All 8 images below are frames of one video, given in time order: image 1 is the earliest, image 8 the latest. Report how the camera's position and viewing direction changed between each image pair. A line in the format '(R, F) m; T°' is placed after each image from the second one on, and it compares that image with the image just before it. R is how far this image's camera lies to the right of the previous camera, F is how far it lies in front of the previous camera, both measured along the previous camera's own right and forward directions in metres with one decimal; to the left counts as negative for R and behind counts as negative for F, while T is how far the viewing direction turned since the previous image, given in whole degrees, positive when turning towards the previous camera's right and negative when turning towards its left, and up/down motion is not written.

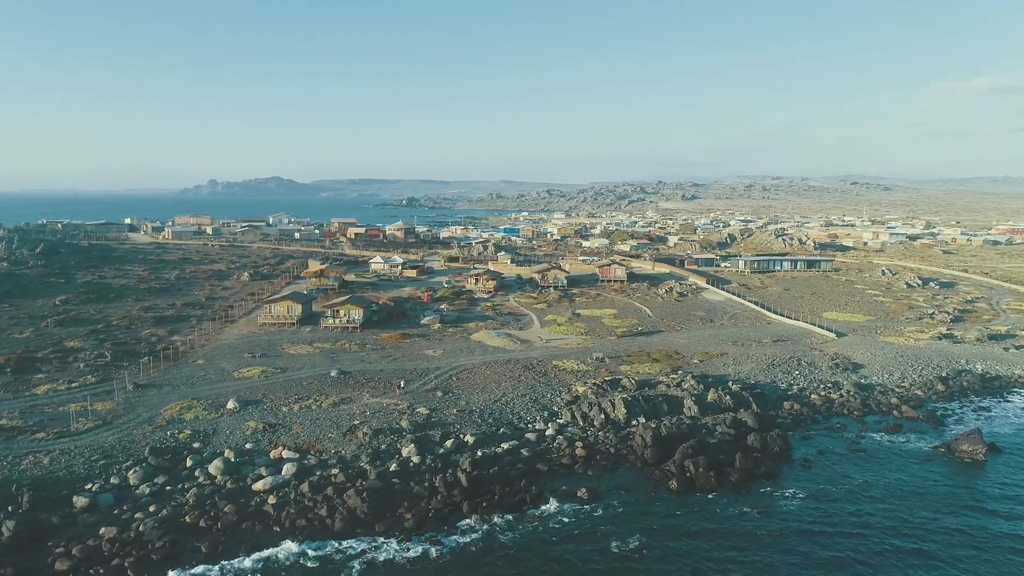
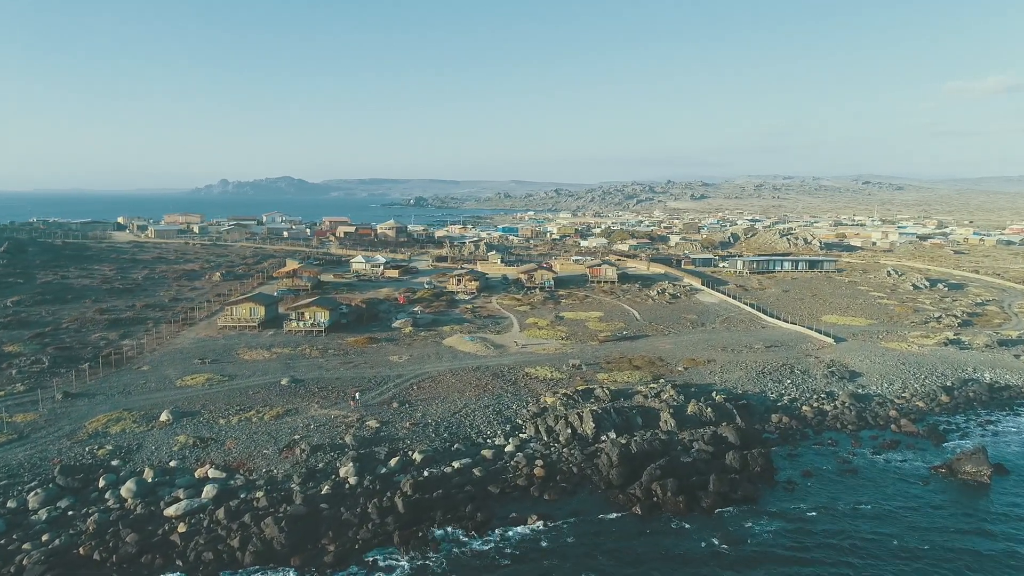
(+1.7, +2.1) m; -1°
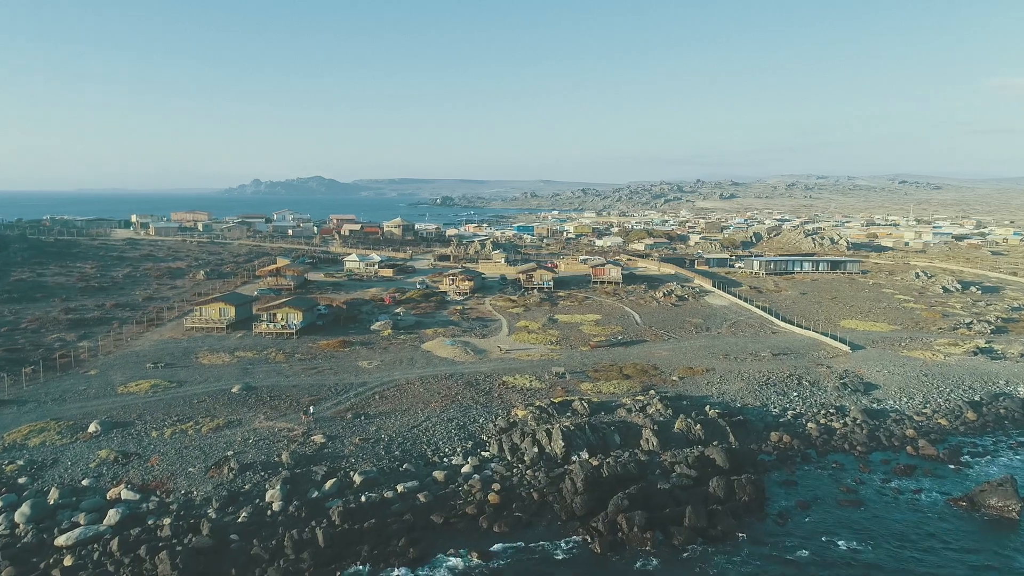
(+2.0, +2.4) m; -2°
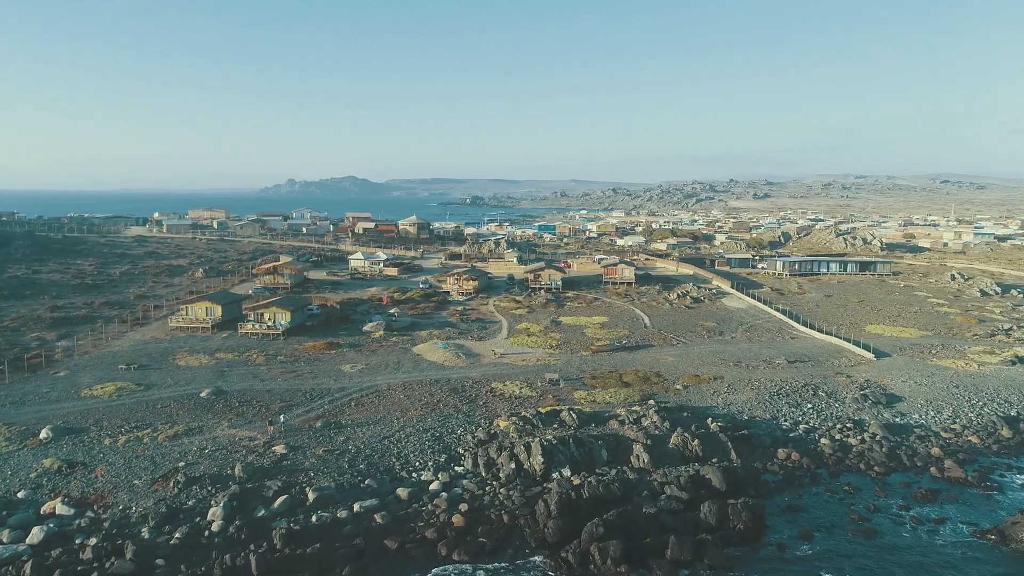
(+1.5, +1.8) m; -3°
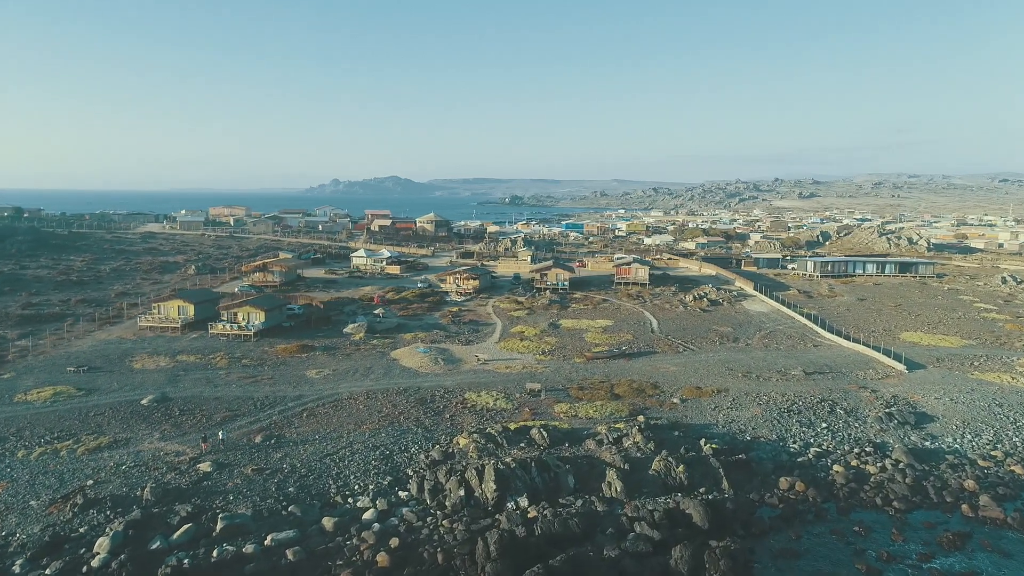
(+2.1, +2.5) m; -3°
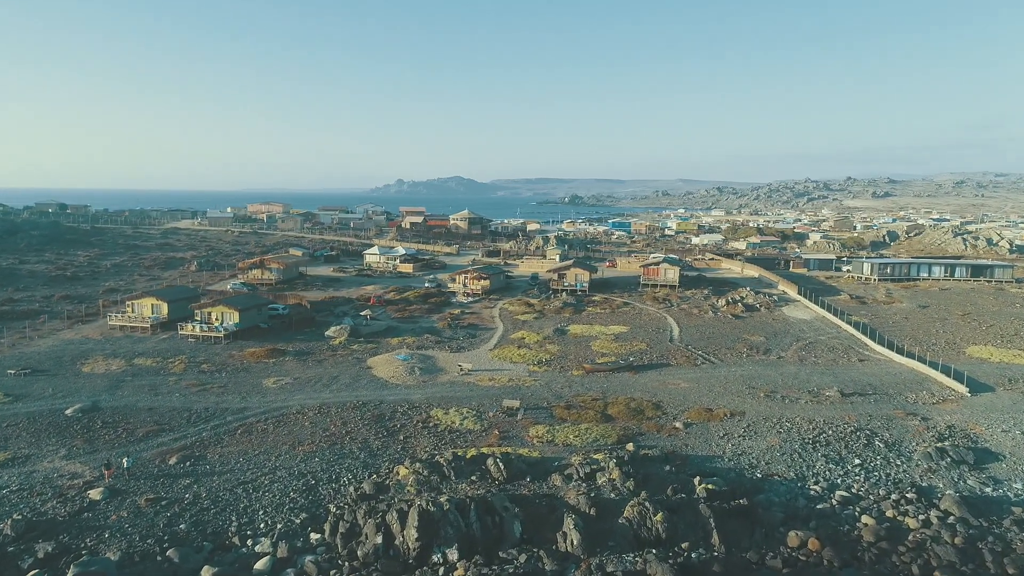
(+2.4, +3.2) m; -5°
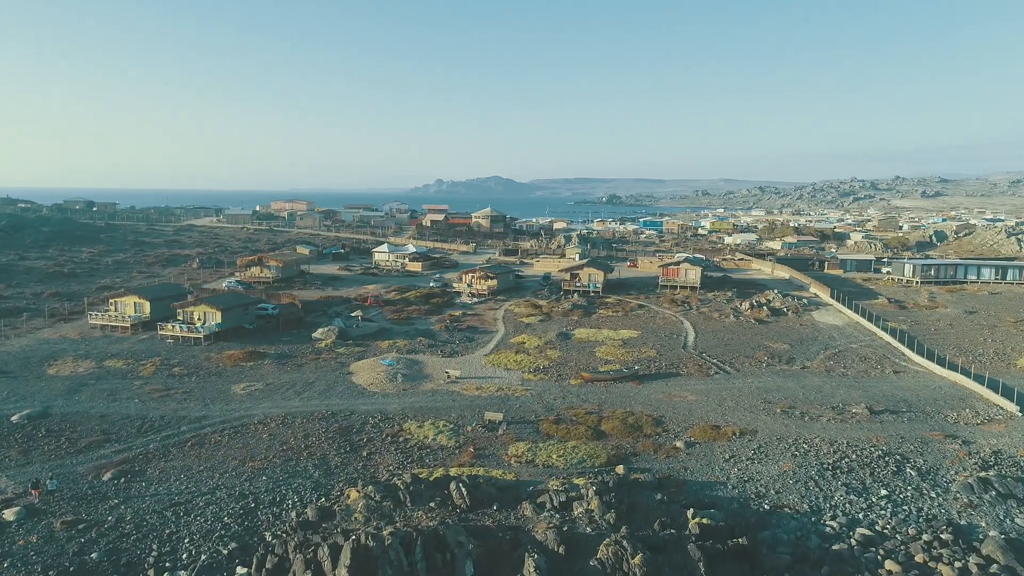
(+1.4, +2.0) m; -3°
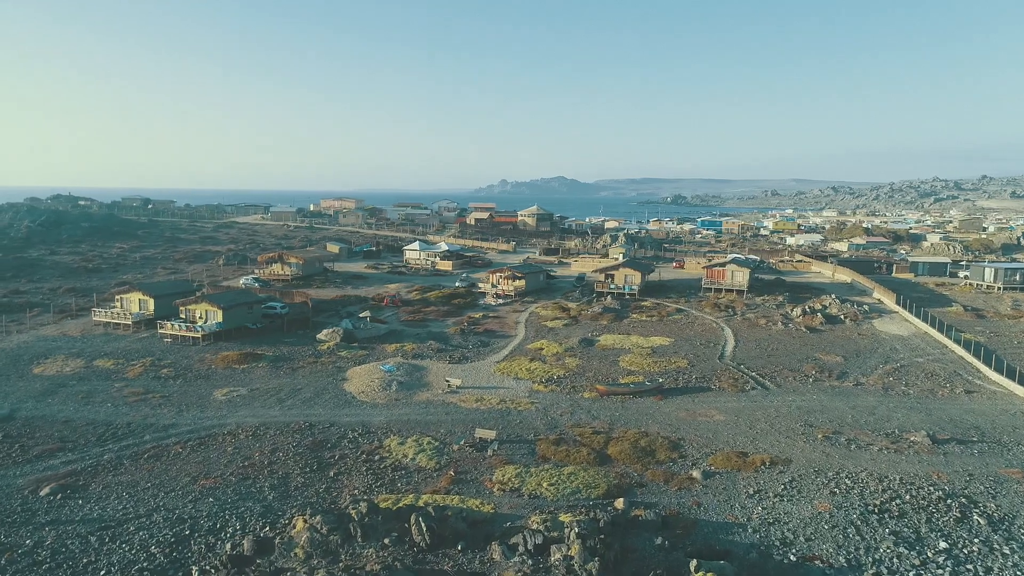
(+1.5, +2.2) m; -5°
